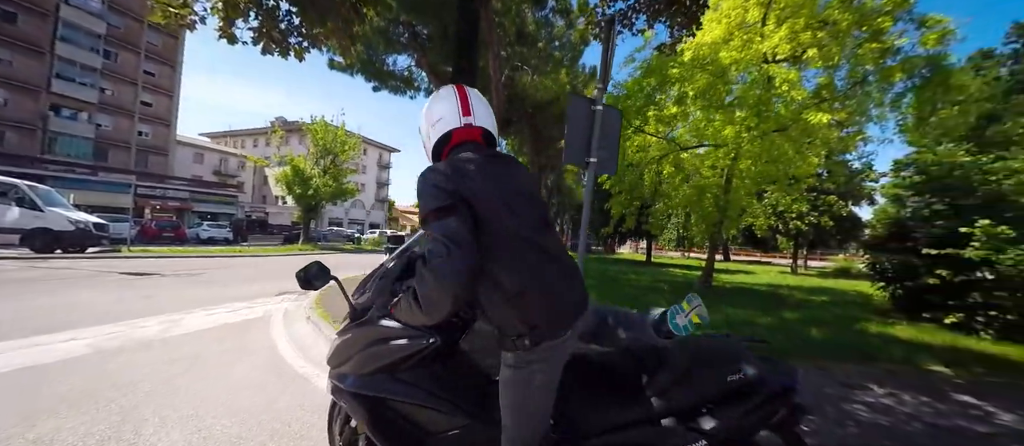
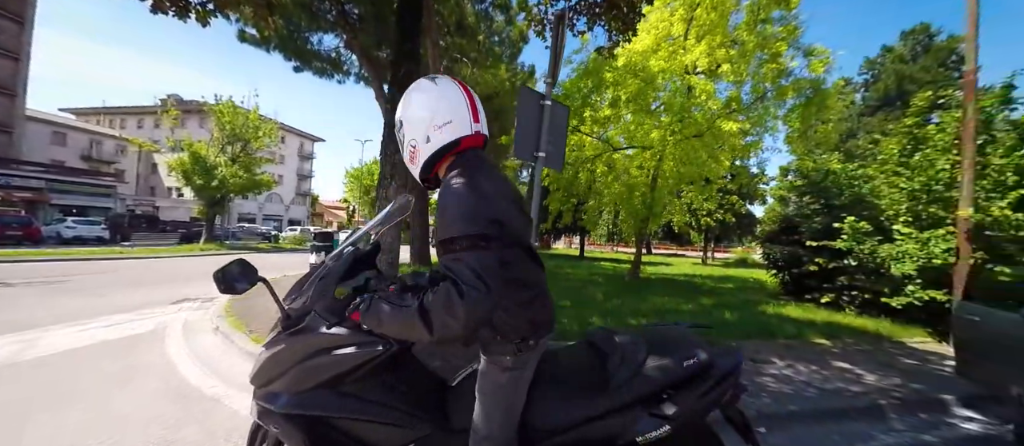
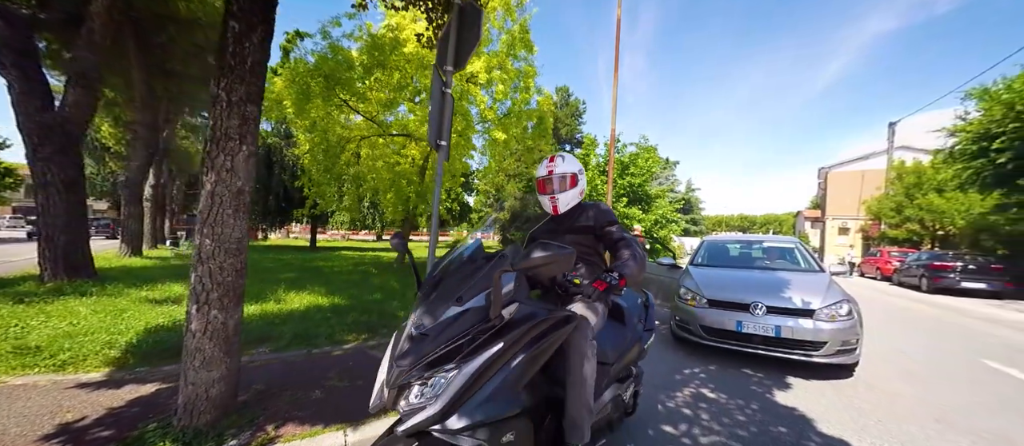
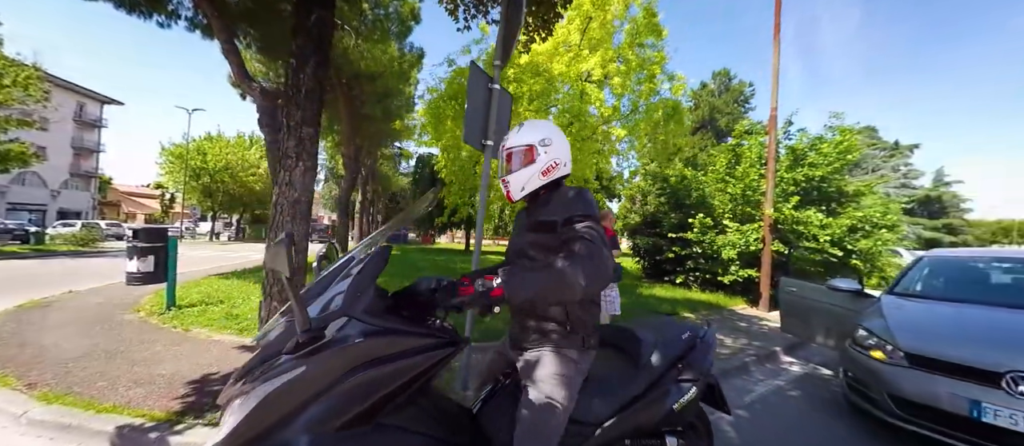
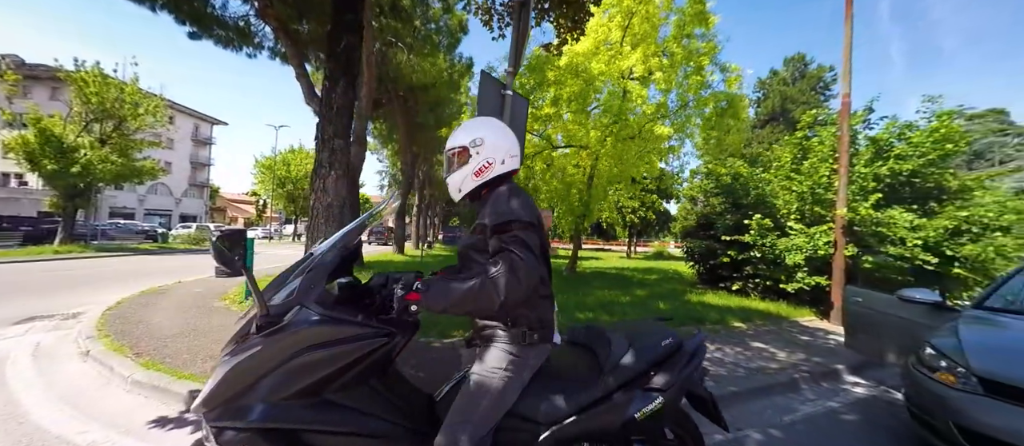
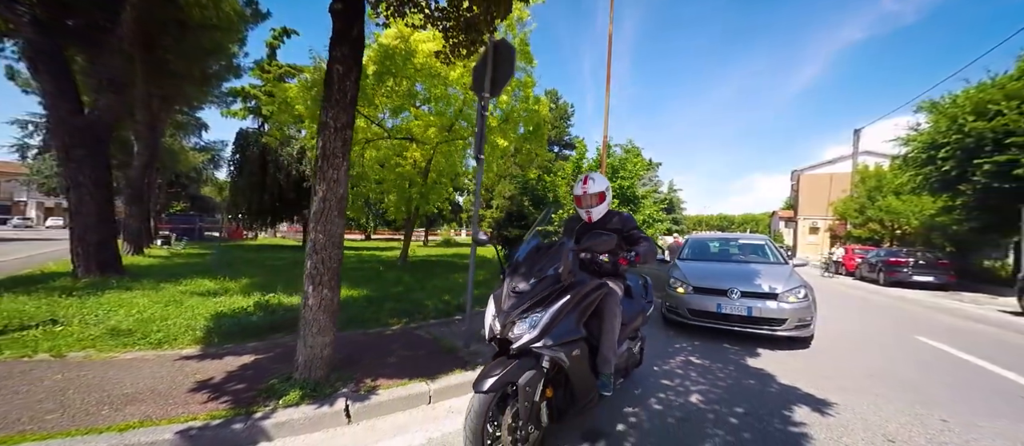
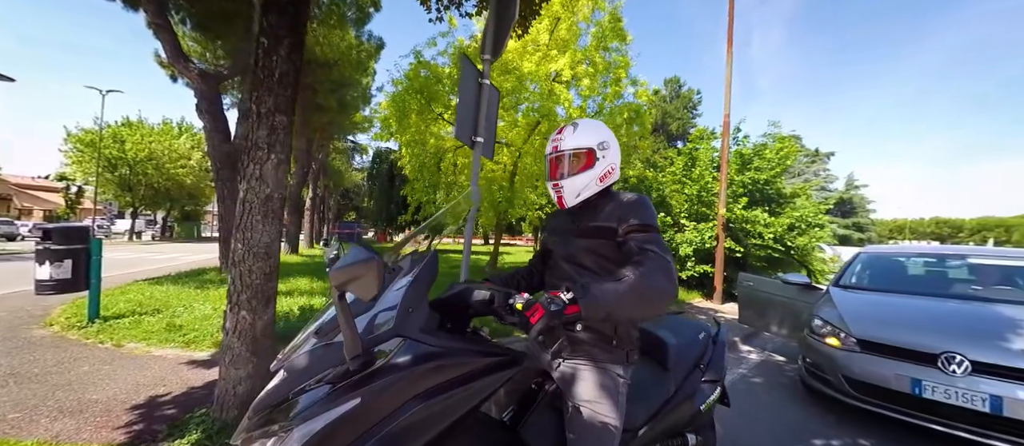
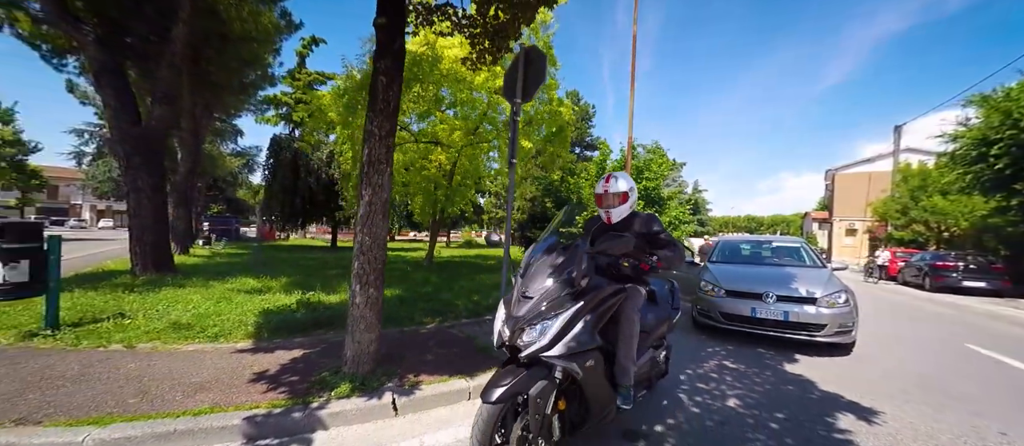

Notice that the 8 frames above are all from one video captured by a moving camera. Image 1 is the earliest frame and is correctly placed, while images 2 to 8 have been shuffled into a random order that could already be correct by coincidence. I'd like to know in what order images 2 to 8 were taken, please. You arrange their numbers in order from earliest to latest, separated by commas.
2, 5, 4, 7, 3, 6, 8
